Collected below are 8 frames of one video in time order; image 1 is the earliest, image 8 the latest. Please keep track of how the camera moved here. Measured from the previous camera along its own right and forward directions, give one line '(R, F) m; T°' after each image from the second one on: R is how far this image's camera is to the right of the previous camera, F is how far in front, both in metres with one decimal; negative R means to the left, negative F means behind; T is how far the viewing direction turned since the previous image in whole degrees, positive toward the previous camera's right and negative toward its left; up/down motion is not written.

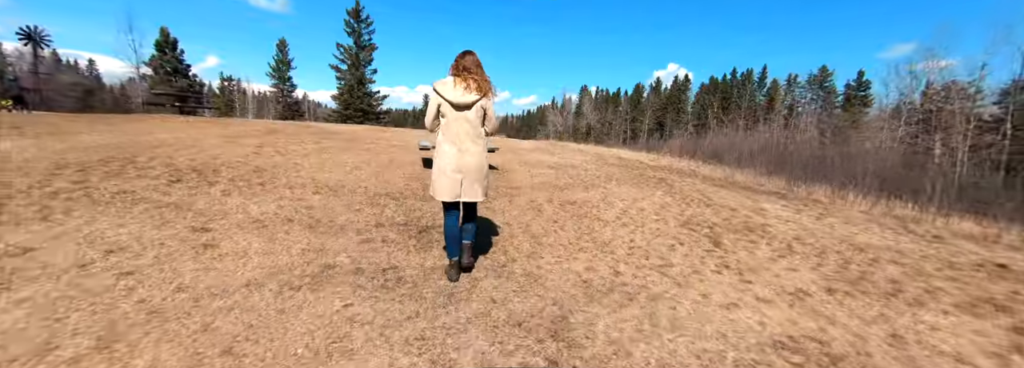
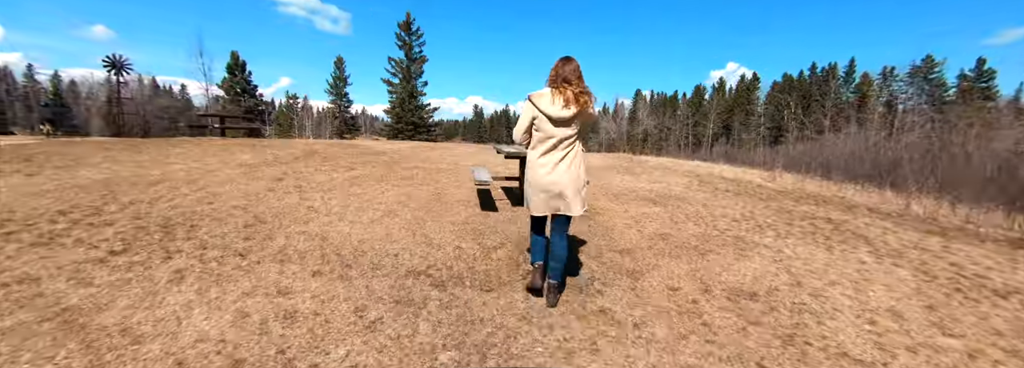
(-1.2, +4.0) m; -7°
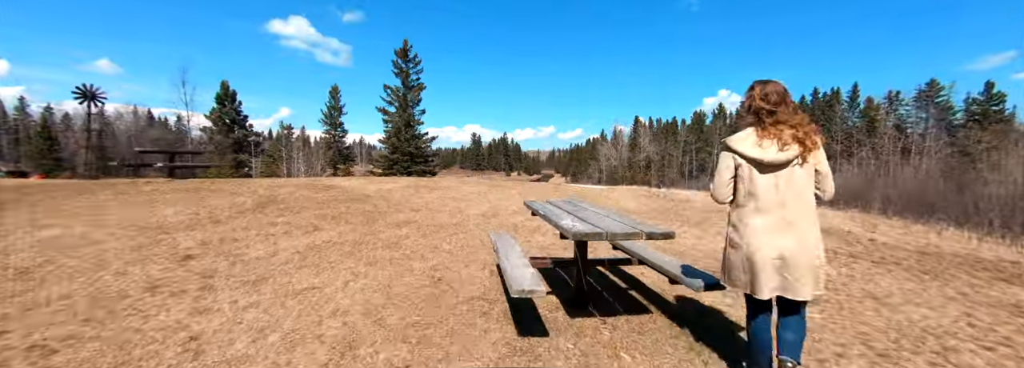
(-0.9, +4.2) m; 0°
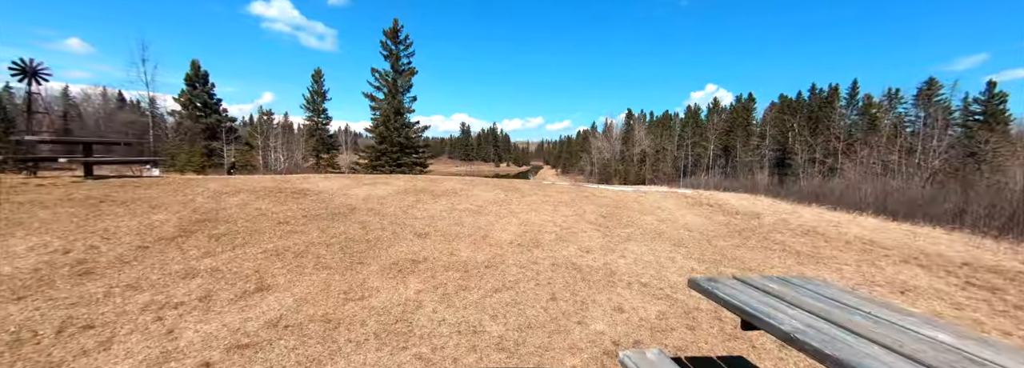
(-1.6, +4.1) m; +2°
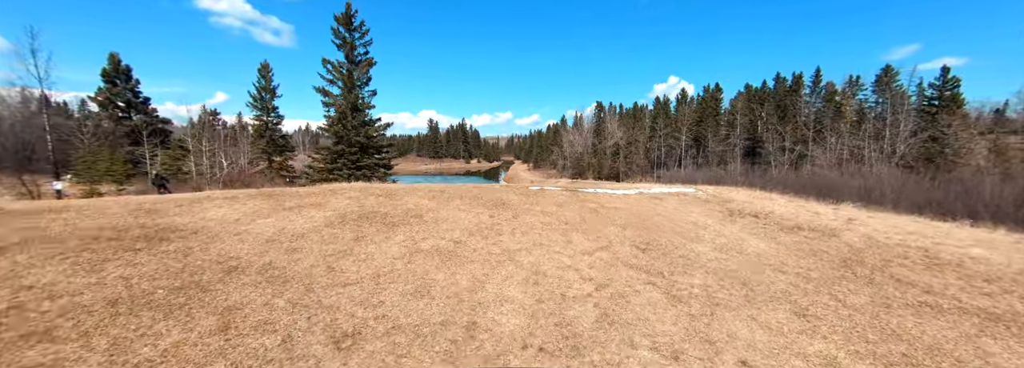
(-0.5, +4.7) m; +4°
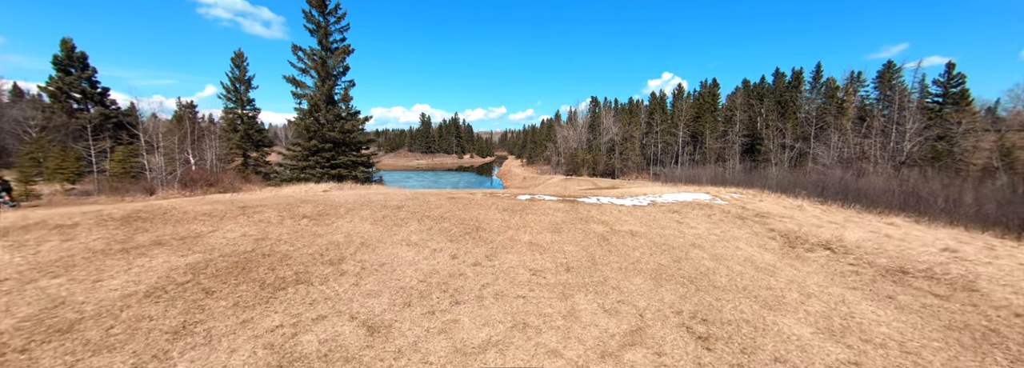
(+0.5, +4.0) m; +1°
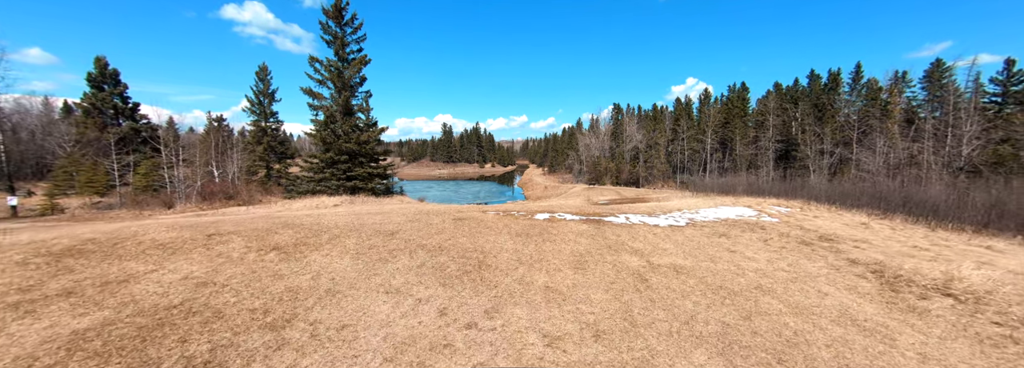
(+0.2, +2.0) m; -3°
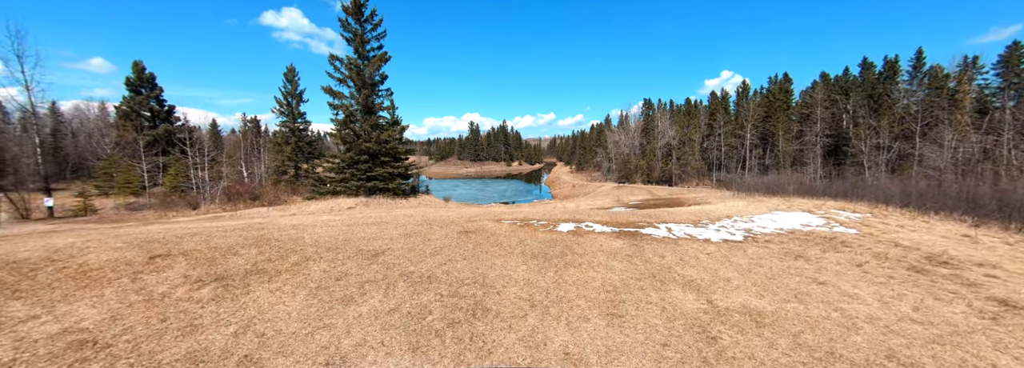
(+0.3, +2.3) m; -4°
